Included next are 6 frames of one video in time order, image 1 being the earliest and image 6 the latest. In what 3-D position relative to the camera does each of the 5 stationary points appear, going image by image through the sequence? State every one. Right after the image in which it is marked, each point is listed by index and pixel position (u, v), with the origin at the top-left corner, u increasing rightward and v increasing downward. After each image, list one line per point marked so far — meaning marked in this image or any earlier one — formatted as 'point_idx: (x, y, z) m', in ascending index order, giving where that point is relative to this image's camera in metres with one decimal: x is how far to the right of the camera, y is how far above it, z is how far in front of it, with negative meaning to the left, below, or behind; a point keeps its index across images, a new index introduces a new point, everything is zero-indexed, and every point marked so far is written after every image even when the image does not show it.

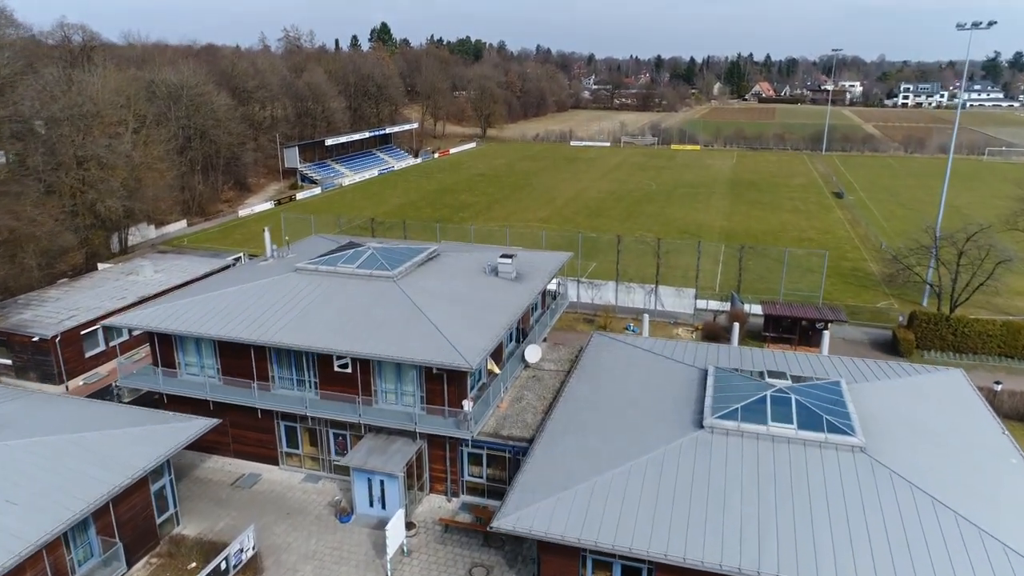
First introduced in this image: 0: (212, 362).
0: (-8.4, -2.1, +19.9) m
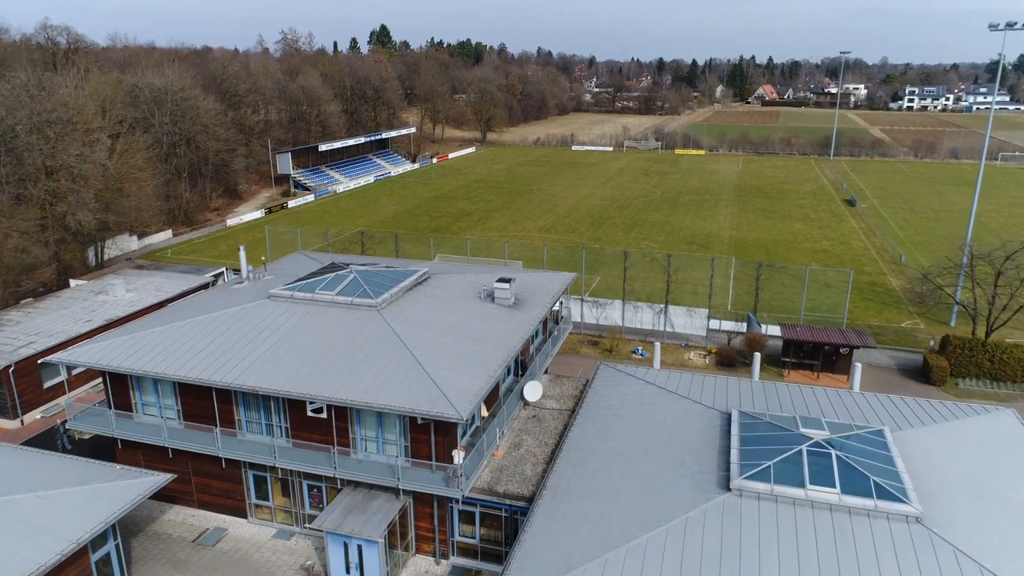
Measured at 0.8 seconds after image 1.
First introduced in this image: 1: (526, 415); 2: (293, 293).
0: (-8.5, -2.9, +17.7) m
1: (+0.4, -3.4, +19.0) m
2: (-6.1, -0.2, +19.7) m
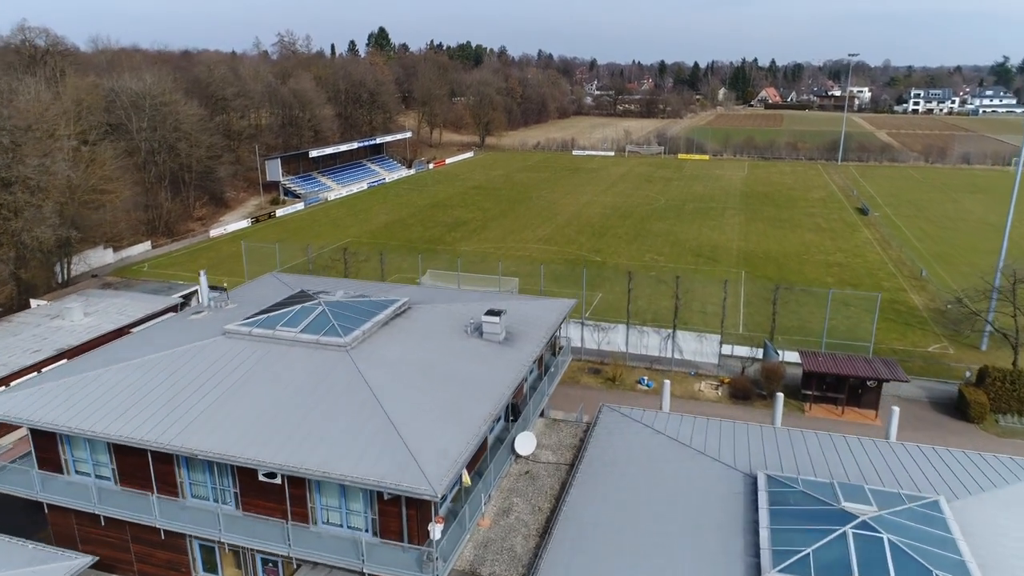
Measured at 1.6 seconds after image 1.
0: (-8.7, -3.7, +15.3) m
1: (+0.1, -4.3, +16.5) m
2: (-6.3, -1.0, +17.2) m
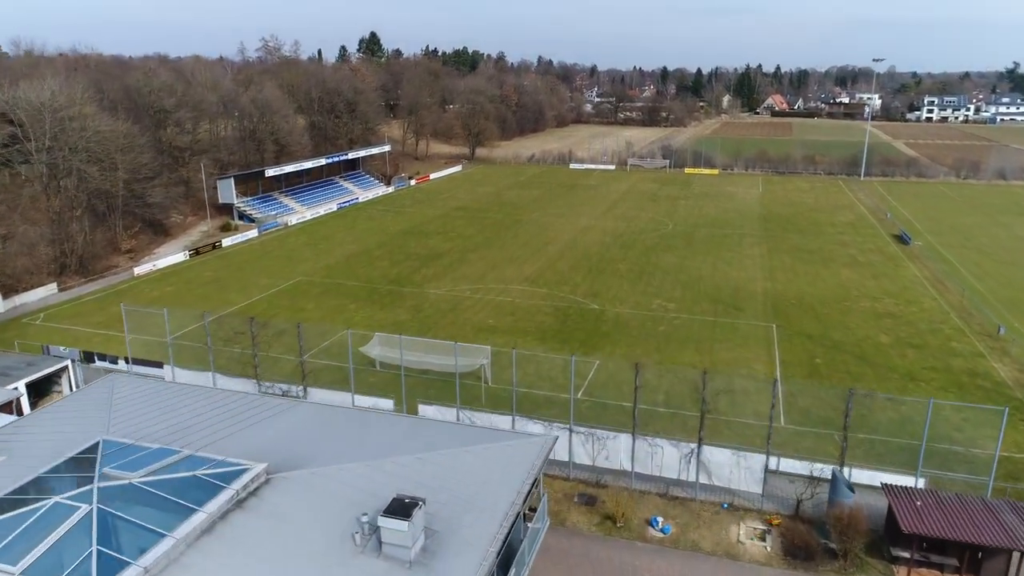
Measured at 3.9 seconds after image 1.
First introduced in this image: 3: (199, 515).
0: (-9.9, -6.2, +7.4) m
1: (-1.0, -6.8, +8.7) m
2: (-7.5, -3.6, +9.4) m
3: (-4.5, -3.2, +10.4) m
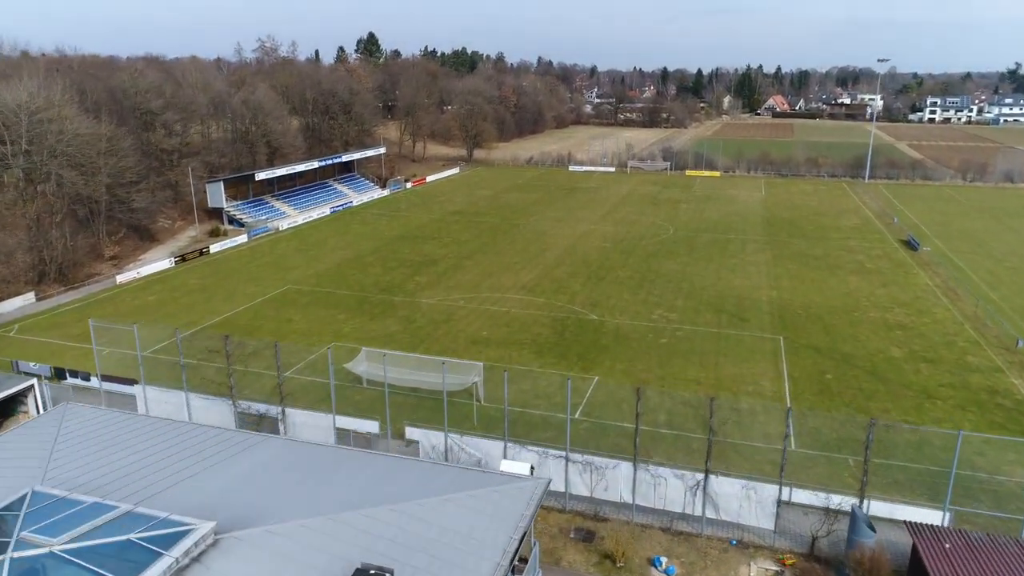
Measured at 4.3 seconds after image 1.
0: (-10.1, -6.7, +6.0) m
1: (-1.2, -7.3, +7.2) m
2: (-7.7, -4.0, +7.9) m
3: (-4.7, -3.6, +8.9) m
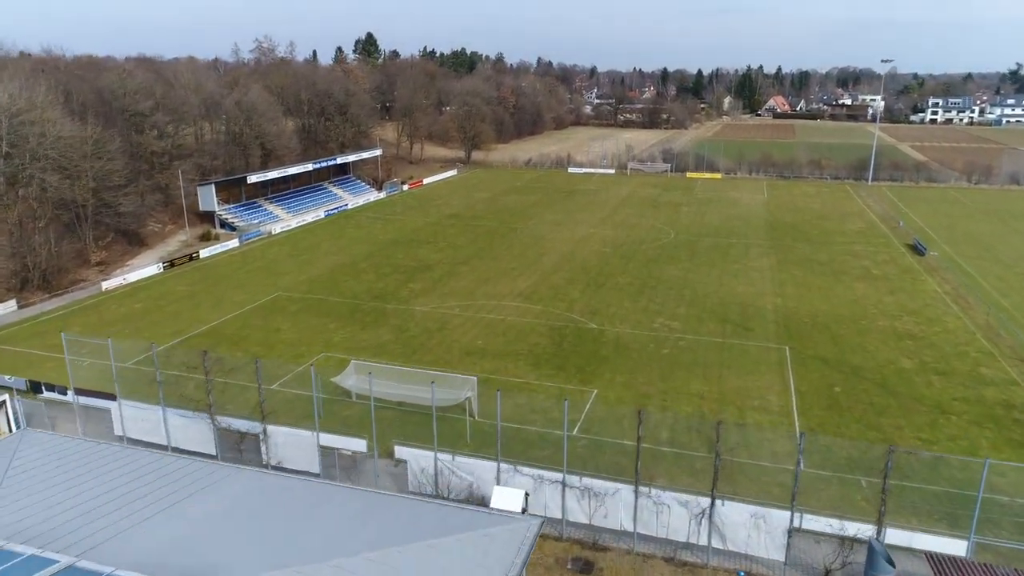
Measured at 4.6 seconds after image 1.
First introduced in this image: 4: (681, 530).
0: (-10.2, -7.0, +4.8) m
1: (-1.4, -7.6, +6.1) m
2: (-7.8, -4.4, +6.8) m
3: (-4.9, -4.0, +7.8) m
4: (+4.1, -5.8, +17.3) m
